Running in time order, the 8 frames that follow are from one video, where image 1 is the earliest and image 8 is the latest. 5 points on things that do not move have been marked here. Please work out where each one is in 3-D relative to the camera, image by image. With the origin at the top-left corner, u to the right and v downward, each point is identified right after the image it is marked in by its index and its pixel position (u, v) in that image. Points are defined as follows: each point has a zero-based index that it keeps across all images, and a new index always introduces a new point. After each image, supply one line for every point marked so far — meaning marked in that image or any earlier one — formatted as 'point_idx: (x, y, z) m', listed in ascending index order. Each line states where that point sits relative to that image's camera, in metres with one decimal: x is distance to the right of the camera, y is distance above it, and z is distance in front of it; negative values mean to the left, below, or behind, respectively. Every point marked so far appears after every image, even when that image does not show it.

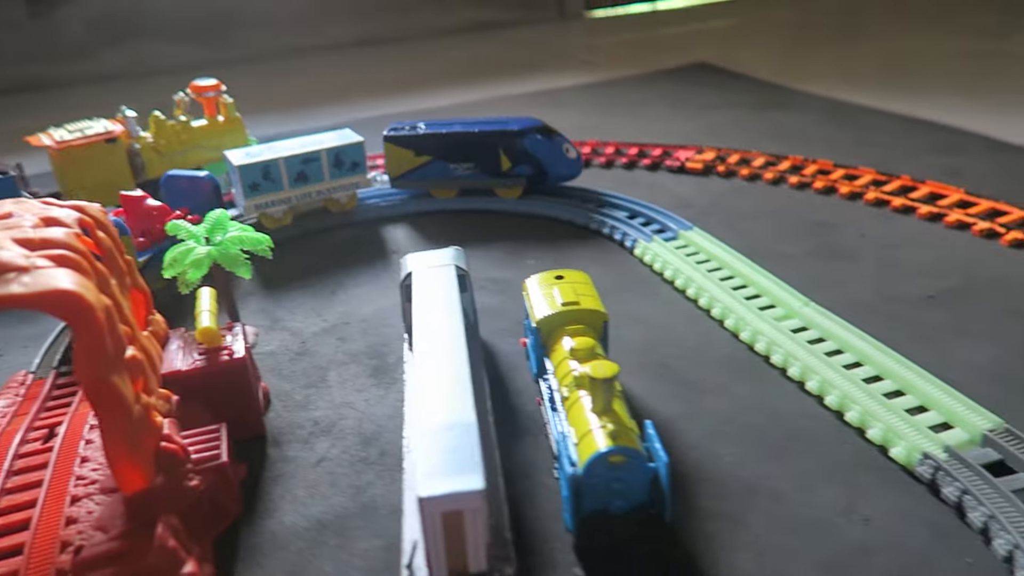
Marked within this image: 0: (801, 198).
0: (+3.0, +1.0, +8.3) m
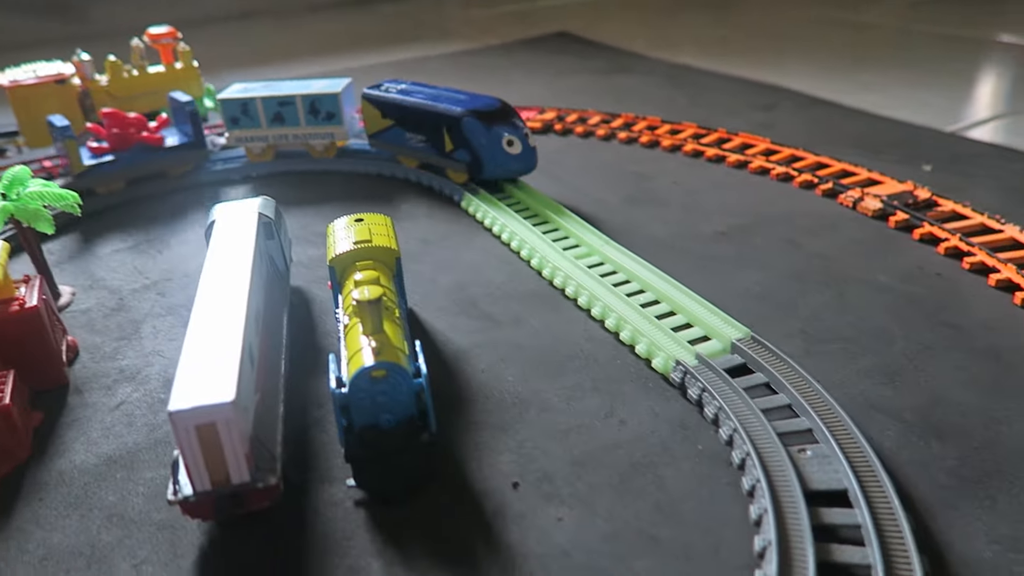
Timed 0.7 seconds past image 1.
0: (+1.3, +1.5, +8.8) m
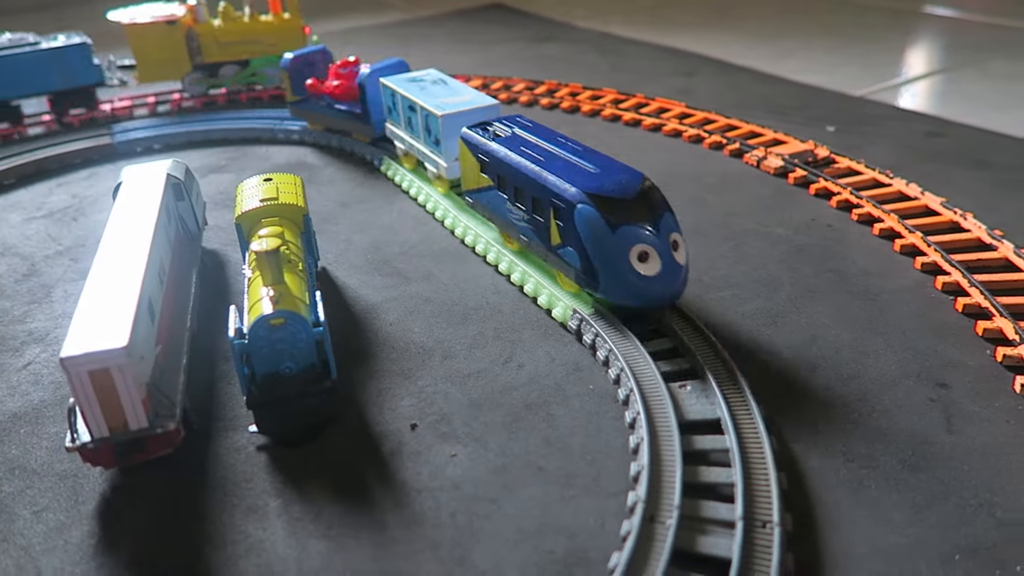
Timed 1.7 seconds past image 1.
0: (+0.4, +2.0, +8.9) m
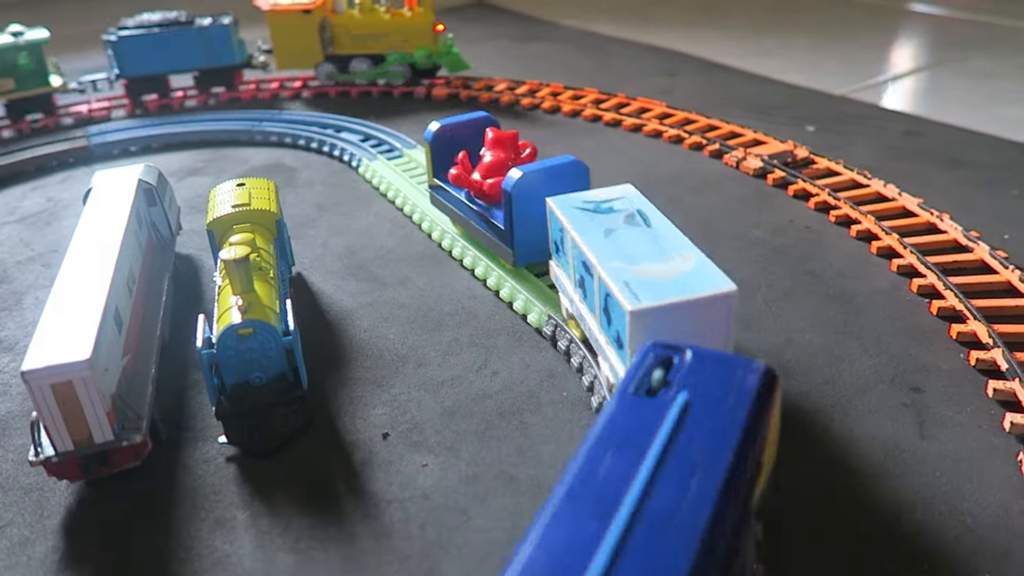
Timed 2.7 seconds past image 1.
0: (+0.2, +1.9, +8.9) m
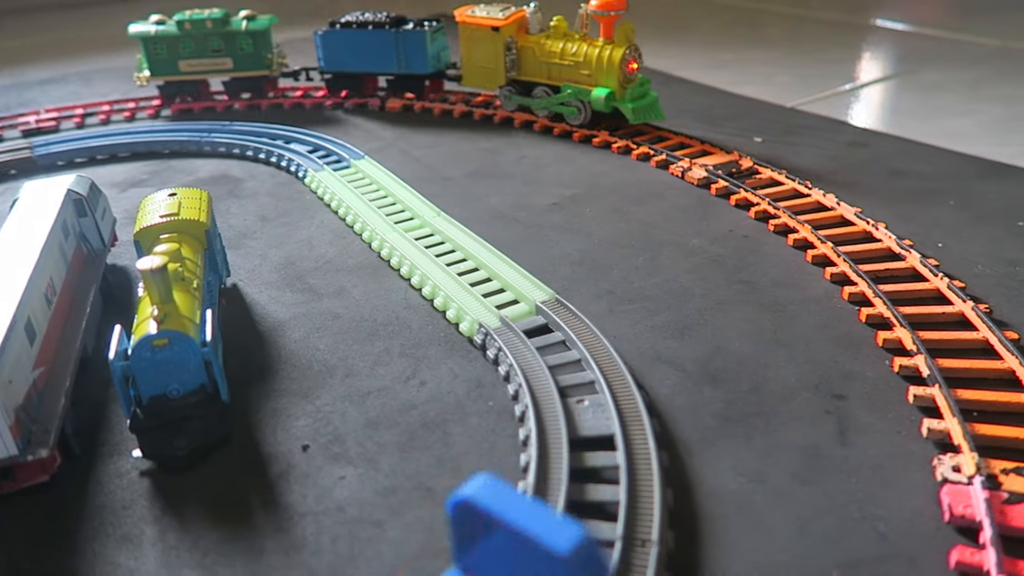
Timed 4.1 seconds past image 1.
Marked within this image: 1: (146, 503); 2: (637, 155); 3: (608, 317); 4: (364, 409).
0: (-0.4, +1.8, +8.9) m
1: (-1.8, -1.1, +3.9) m
2: (+1.2, +1.3, +7.7) m
3: (+0.6, -0.2, +5.2) m
4: (-0.8, -0.7, +4.5) m
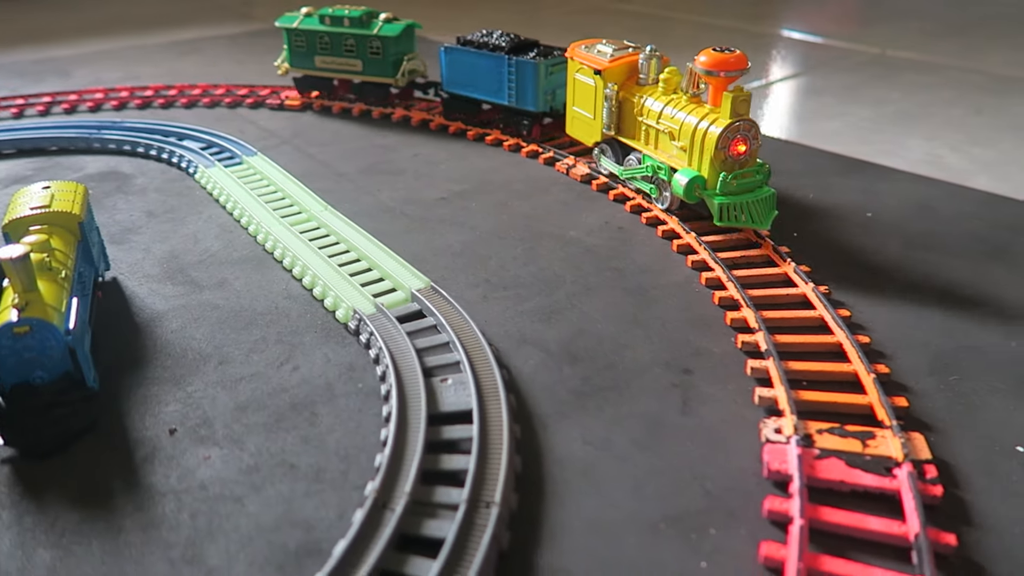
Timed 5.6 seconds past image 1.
0: (-1.6, +1.9, +9.0) m
1: (-2.5, -1.0, +3.9) m
2: (+0.1, +1.4, +8.0) m
3: (-0.2, -0.1, +5.4) m
4: (-1.6, -0.6, +4.6) m
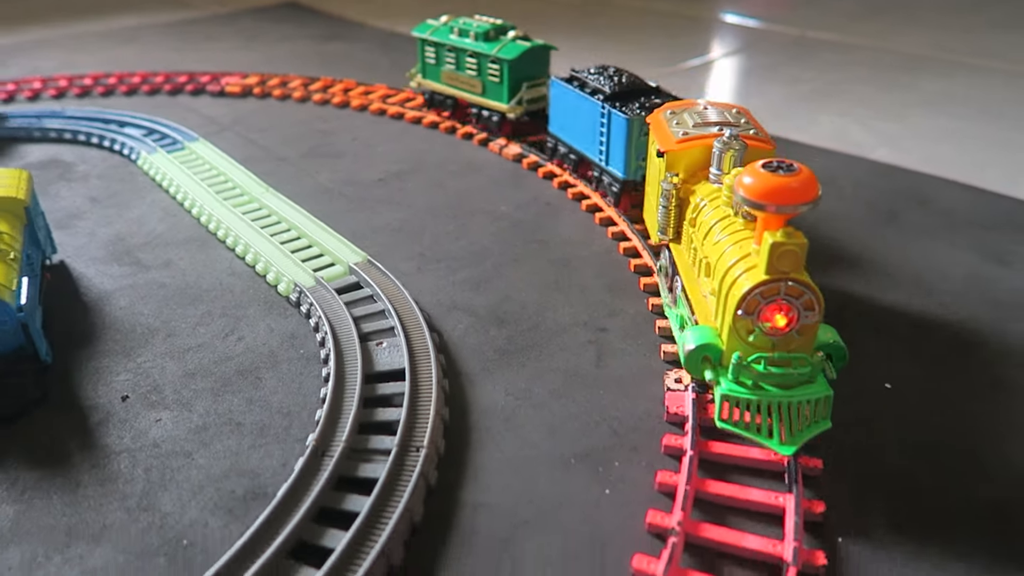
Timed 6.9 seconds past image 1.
0: (-2.3, +2.1, +9.3) m
1: (-2.9, -0.9, +4.2) m
2: (-0.5, +1.6, +8.4) m
3: (-0.7, +0.1, +5.8) m
4: (-2.0, -0.5, +4.9) m
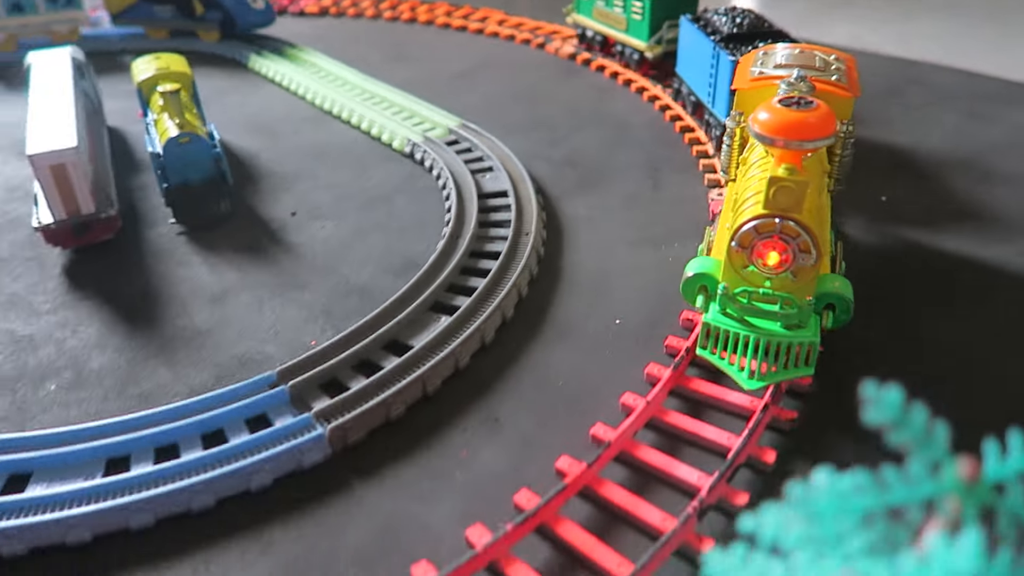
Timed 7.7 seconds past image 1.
0: (-1.6, +3.5, +10.6) m
1: (-2.3, +0.3, +5.6) m
2: (+0.1, +3.0, +9.6) m
3: (-0.1, +1.4, +7.1) m
4: (-1.4, +0.8, +6.3) m
